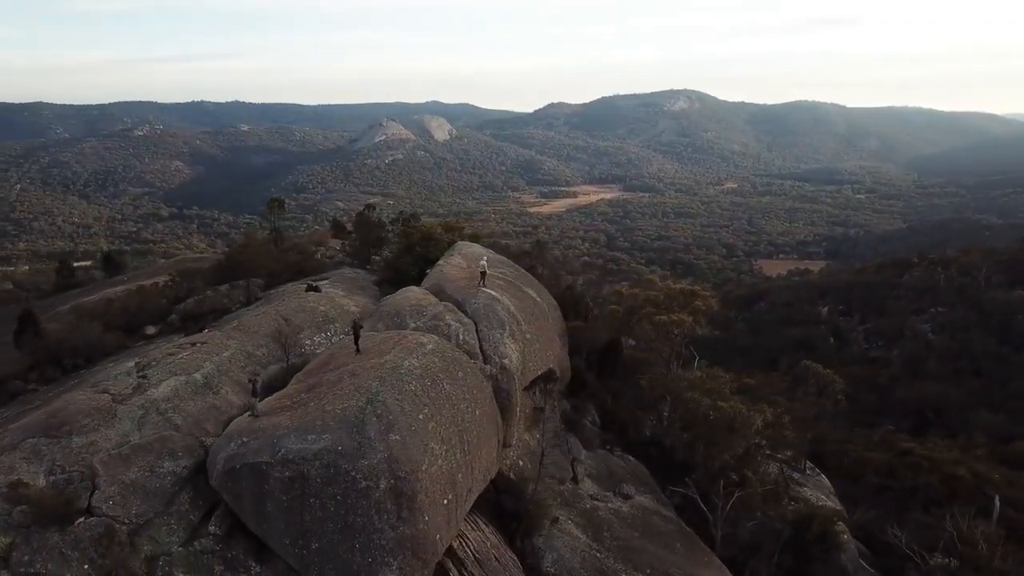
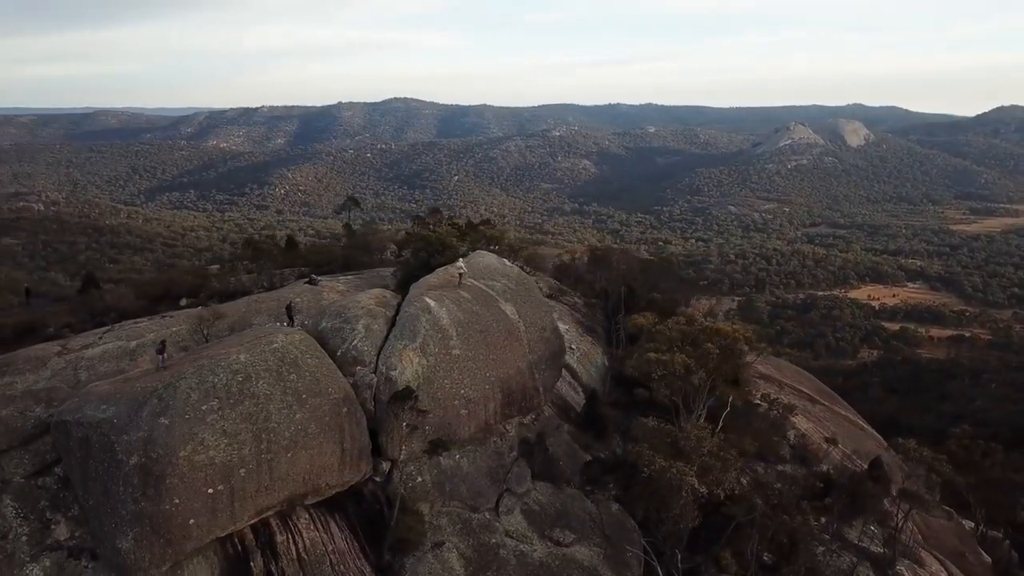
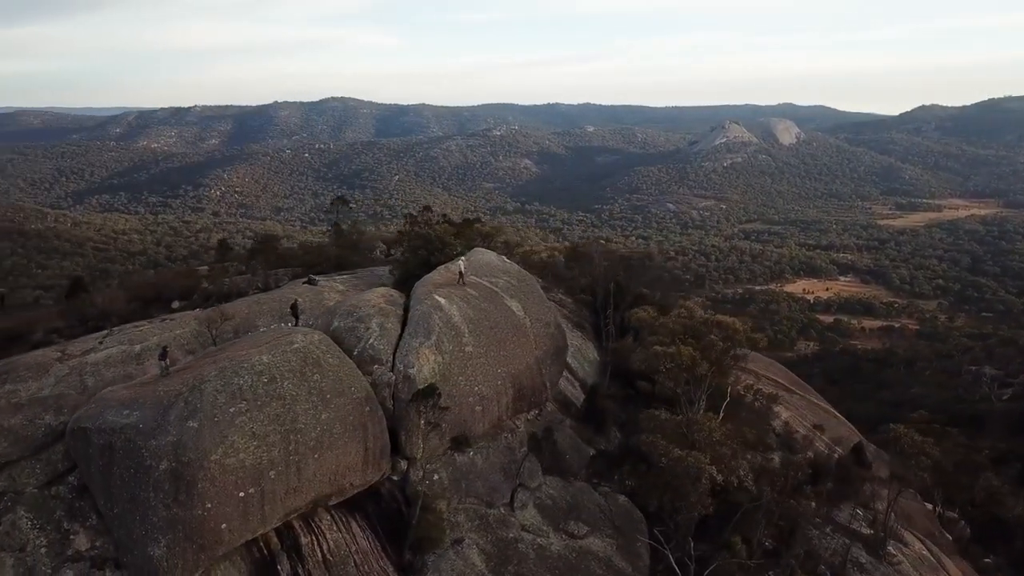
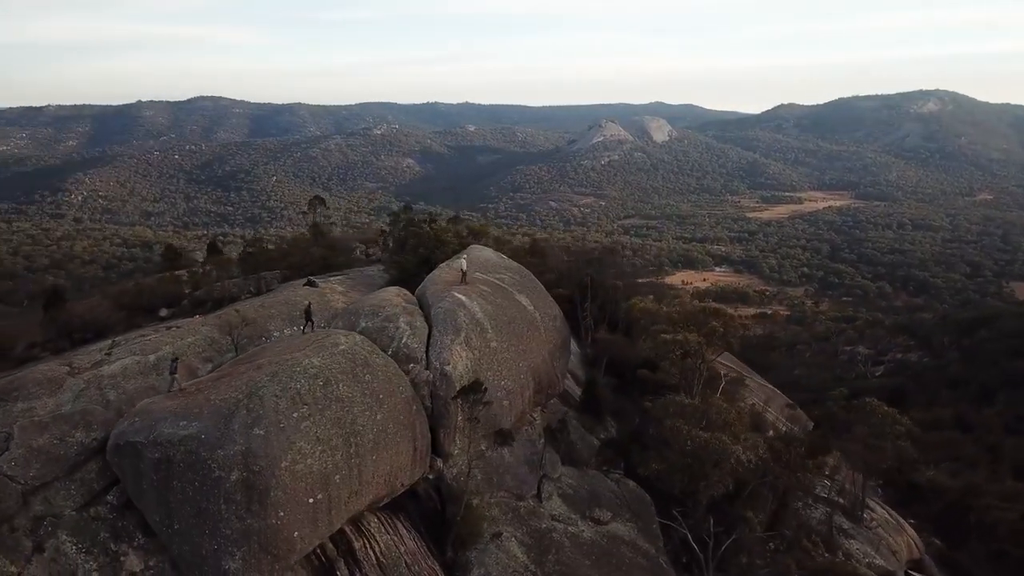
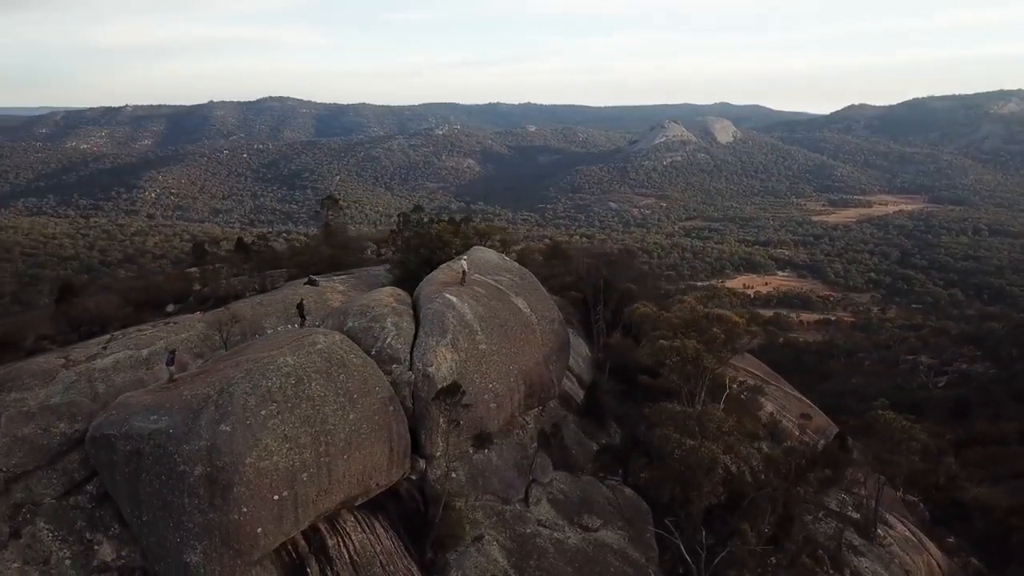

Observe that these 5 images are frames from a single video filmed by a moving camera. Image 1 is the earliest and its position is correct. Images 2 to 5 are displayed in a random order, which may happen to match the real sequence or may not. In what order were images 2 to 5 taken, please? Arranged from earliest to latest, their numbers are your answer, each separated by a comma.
4, 5, 3, 2
